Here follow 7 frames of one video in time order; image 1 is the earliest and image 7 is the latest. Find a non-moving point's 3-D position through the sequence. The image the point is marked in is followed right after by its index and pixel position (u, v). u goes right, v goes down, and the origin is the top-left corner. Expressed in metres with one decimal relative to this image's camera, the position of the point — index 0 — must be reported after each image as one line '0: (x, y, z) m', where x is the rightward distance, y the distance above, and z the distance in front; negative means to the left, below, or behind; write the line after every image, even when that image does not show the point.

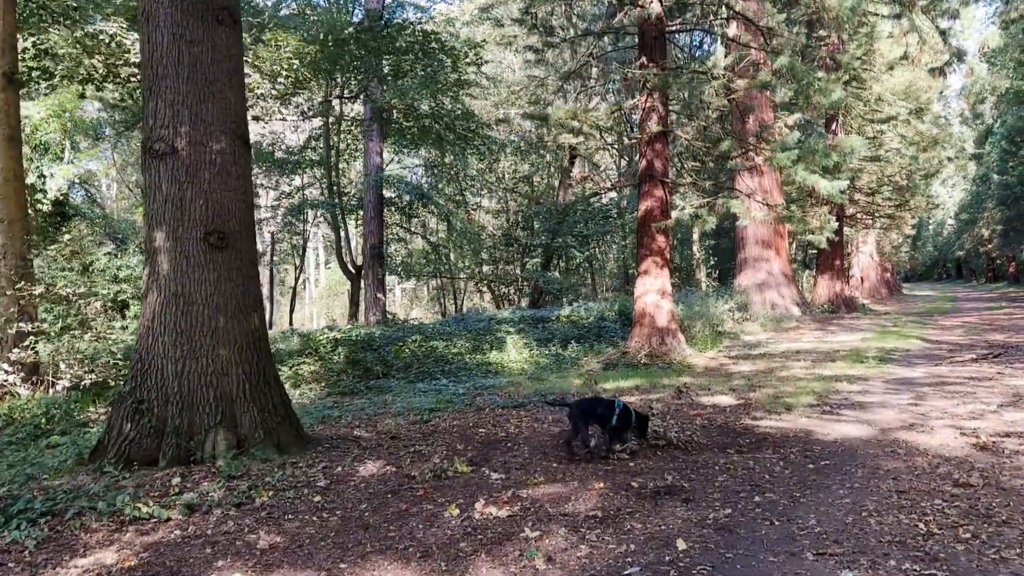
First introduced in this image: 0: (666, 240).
0: (+2.5, +0.8, +15.8) m
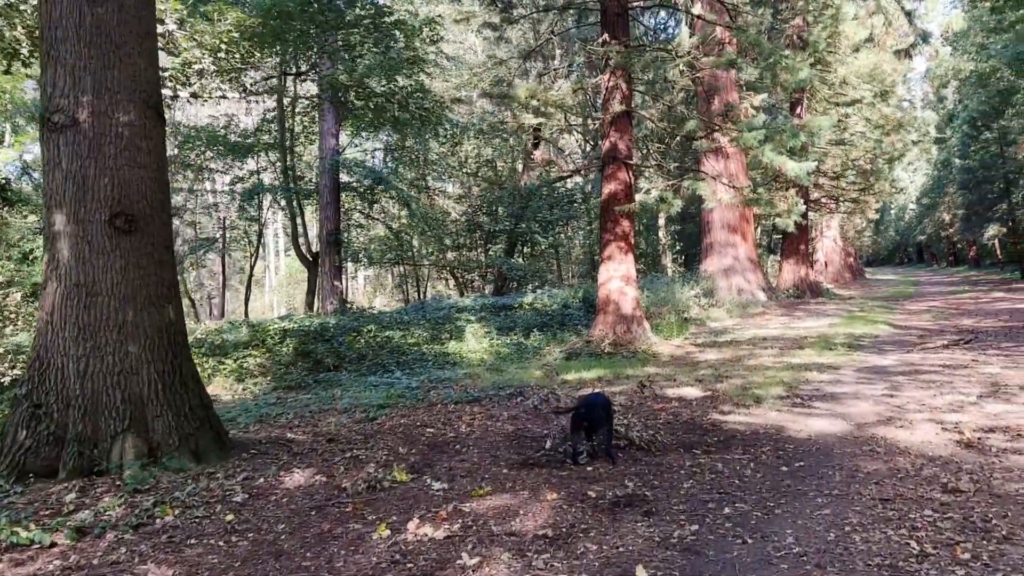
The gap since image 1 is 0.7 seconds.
0: (+1.9, +1.0, +15.2) m
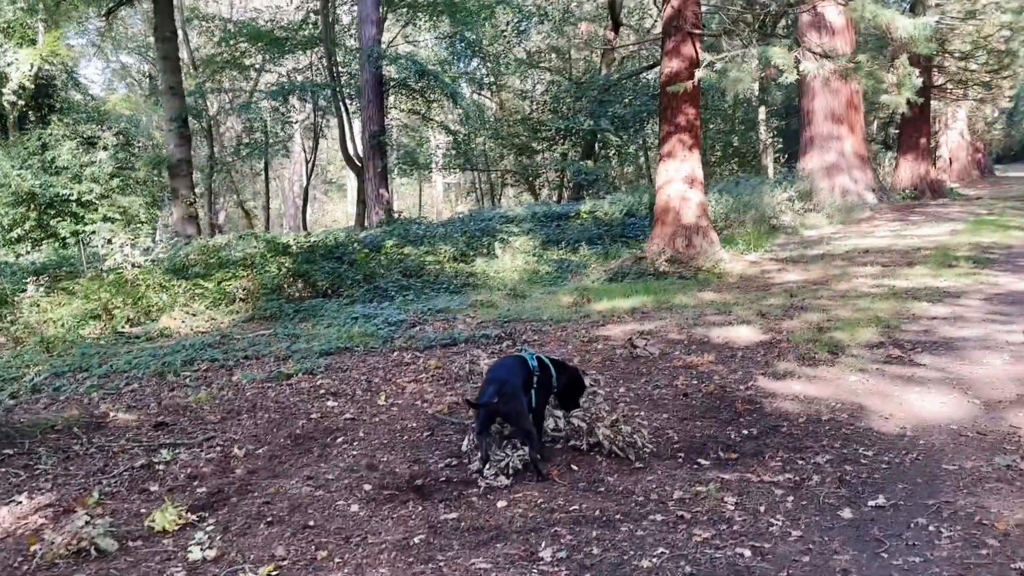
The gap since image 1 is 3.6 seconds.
0: (+2.3, +2.2, +12.2) m
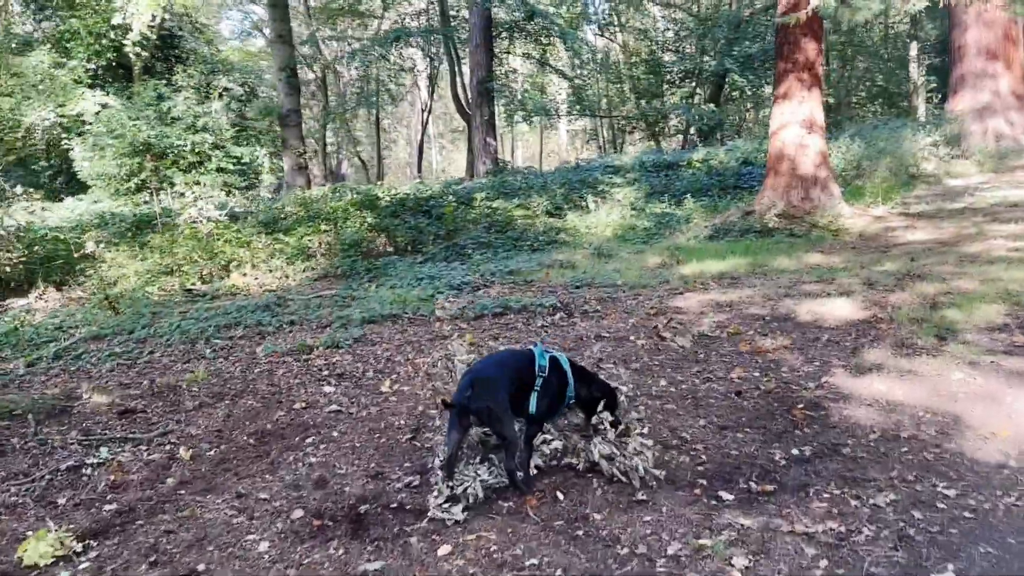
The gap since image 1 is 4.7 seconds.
0: (+3.4, +2.7, +10.9) m
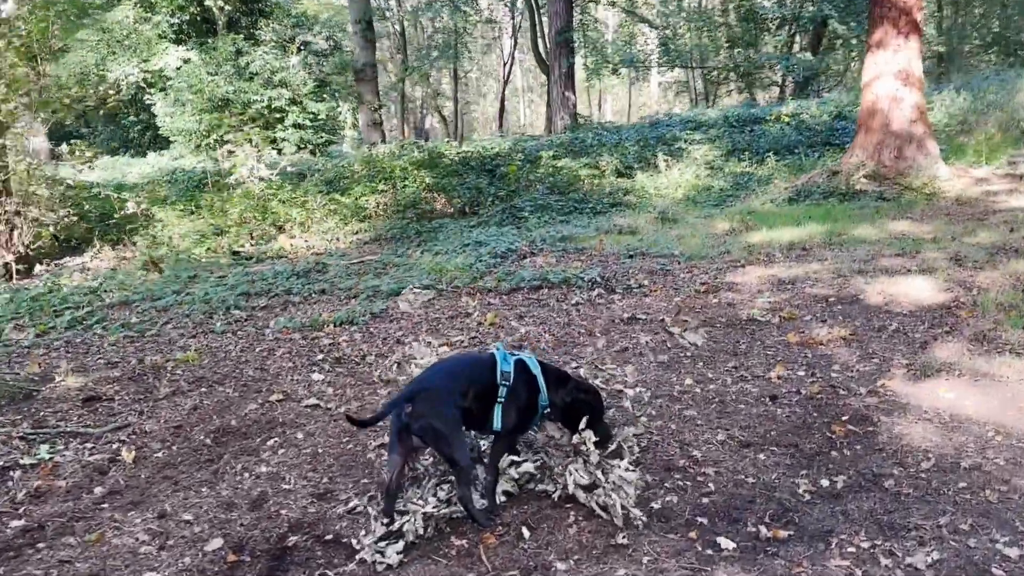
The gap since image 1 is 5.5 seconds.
0: (+4.1, +3.0, +9.8) m
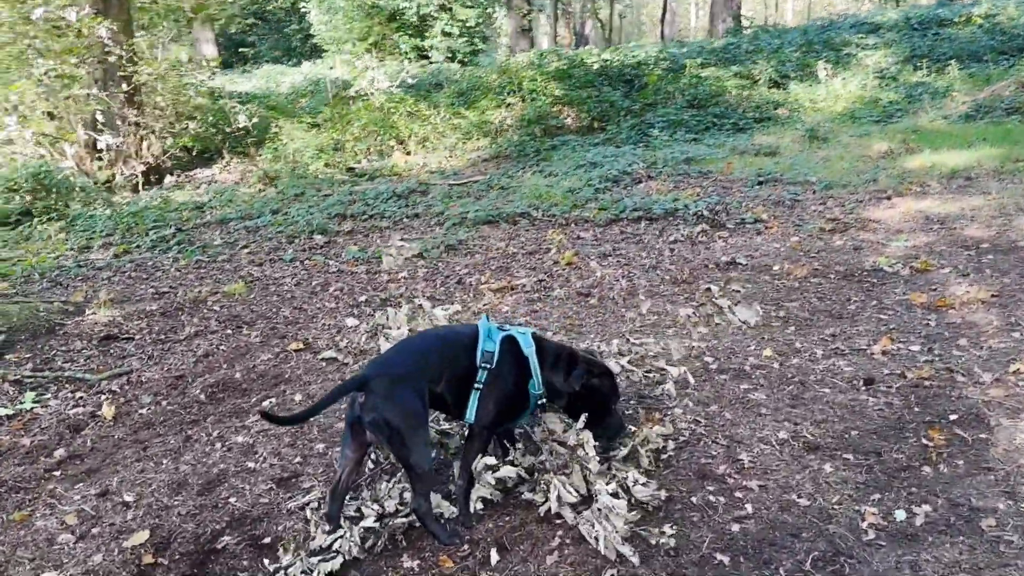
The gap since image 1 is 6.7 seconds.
0: (+5.3, +3.6, +8.1) m
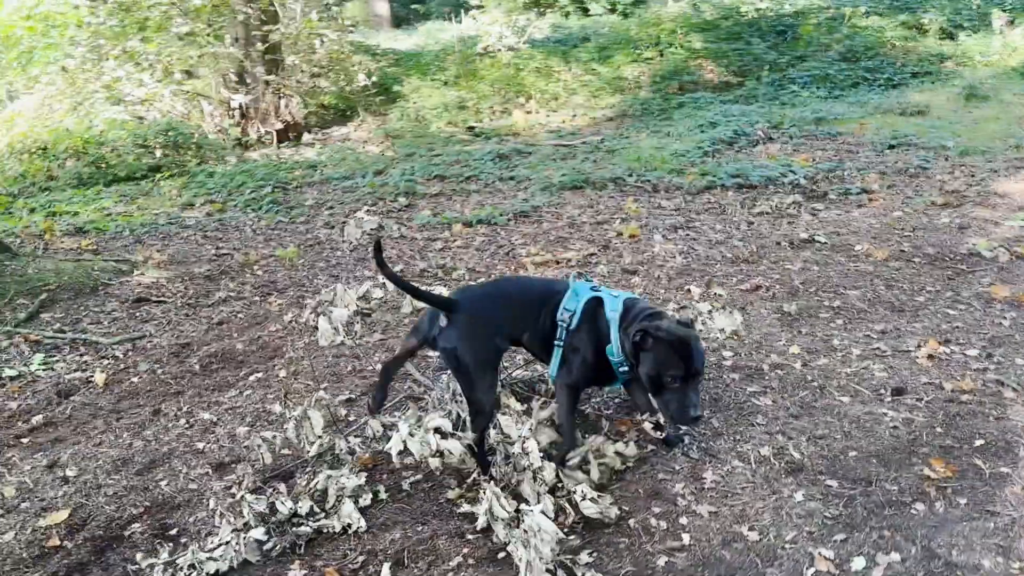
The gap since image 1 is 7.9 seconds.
0: (+6.2, +3.7, +6.7) m
